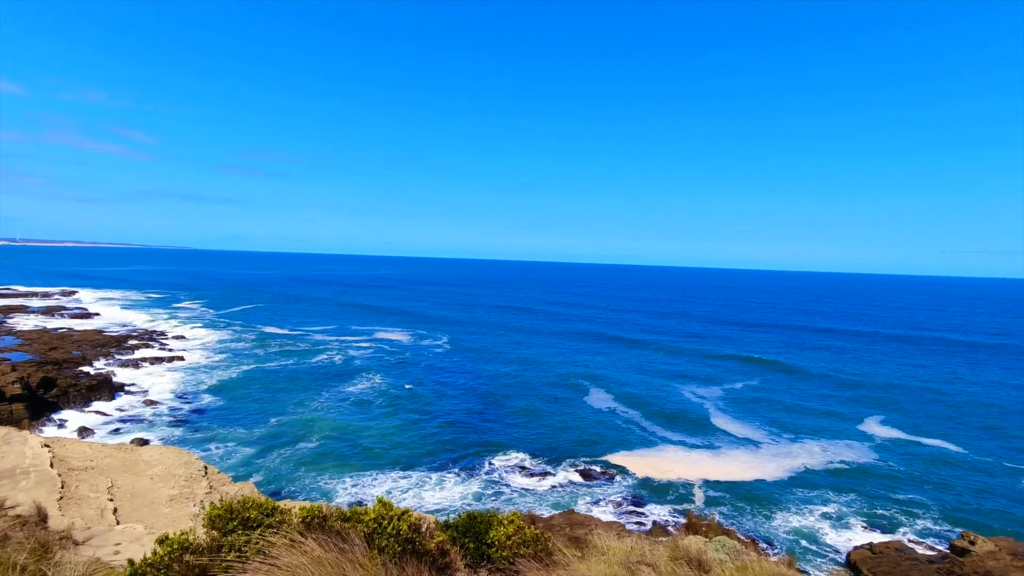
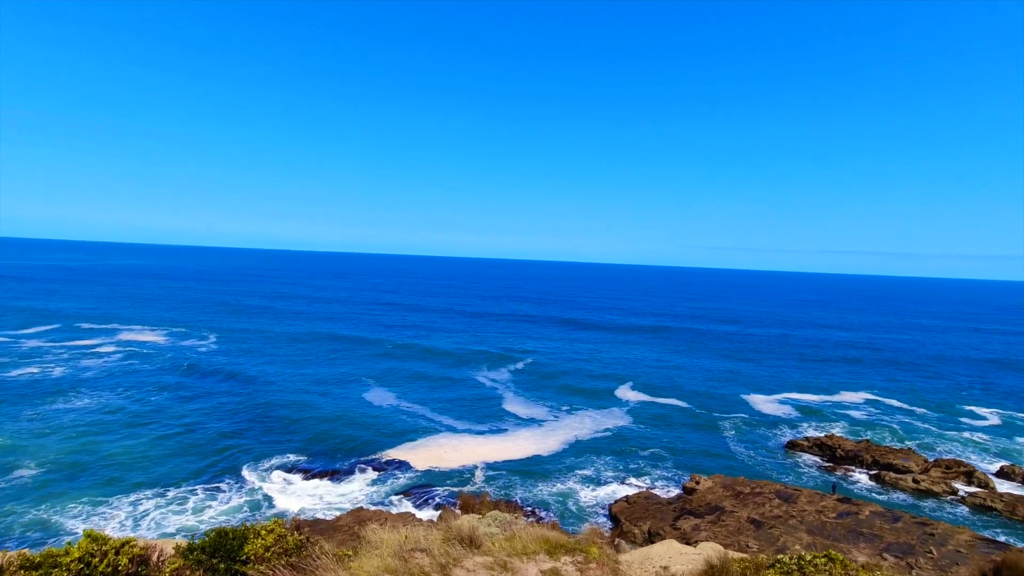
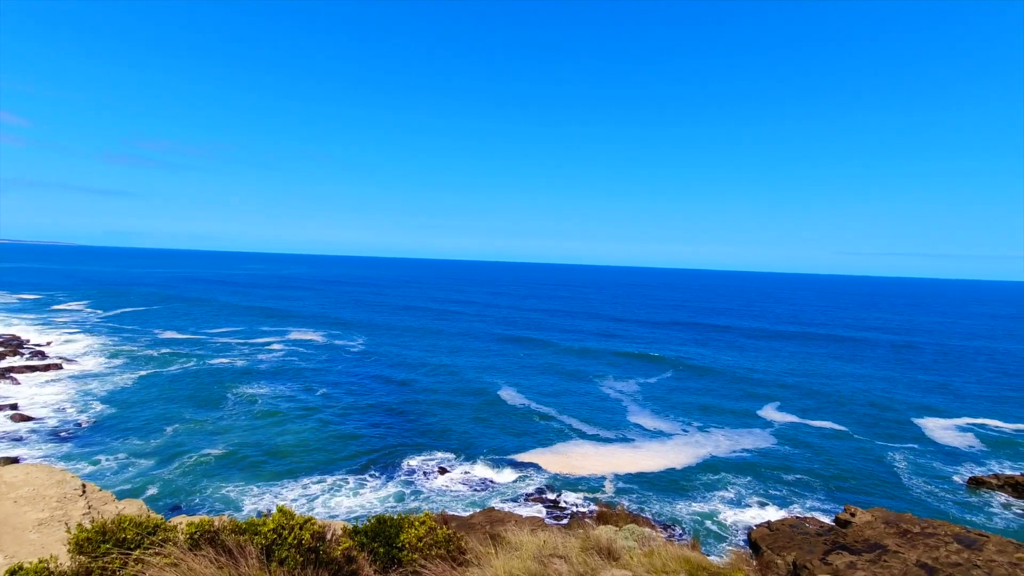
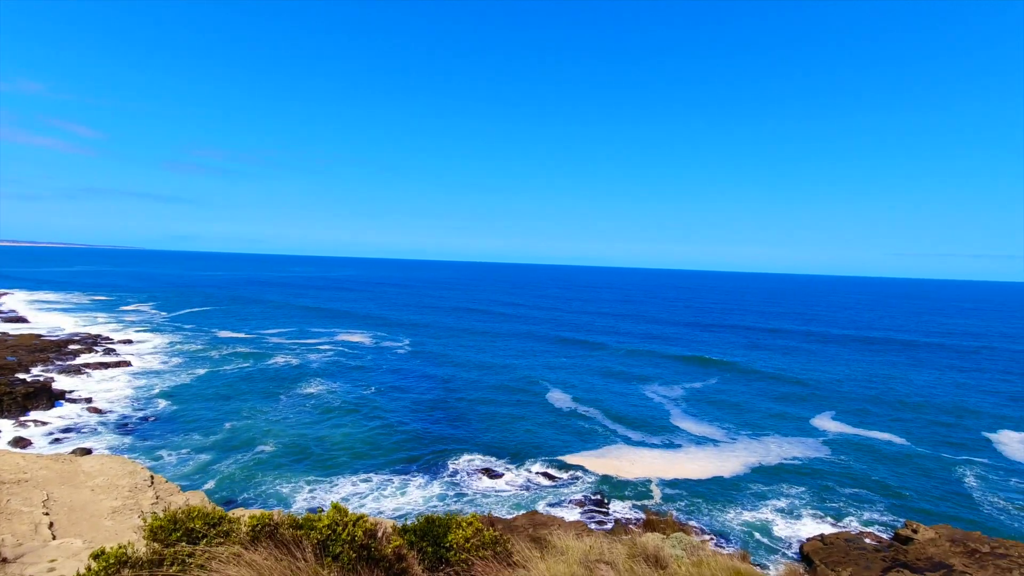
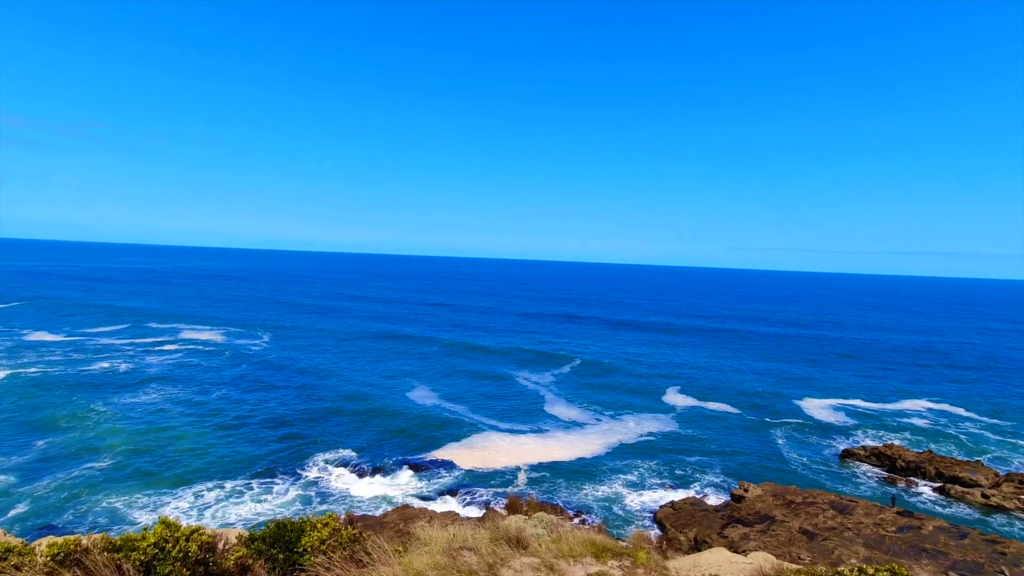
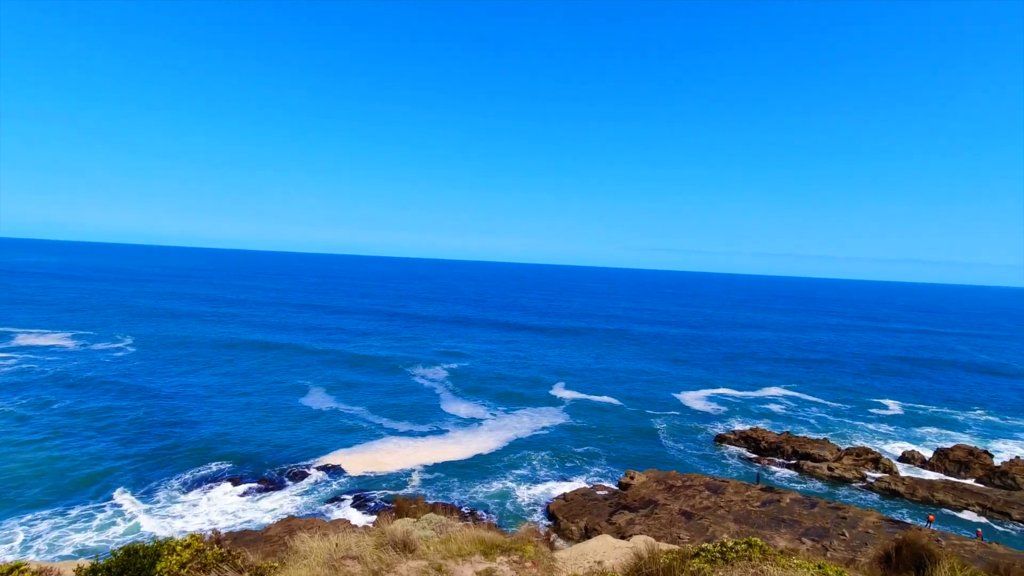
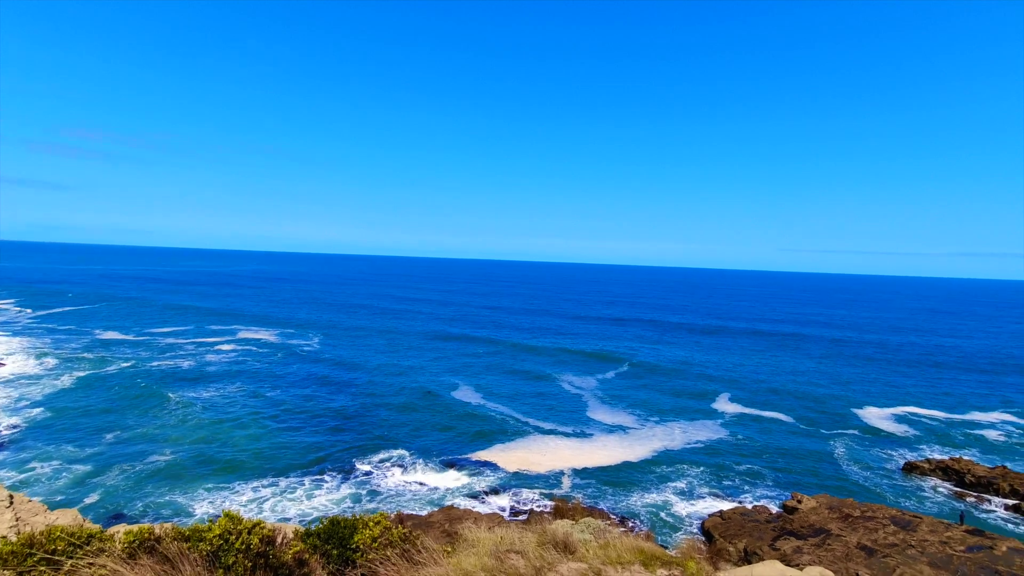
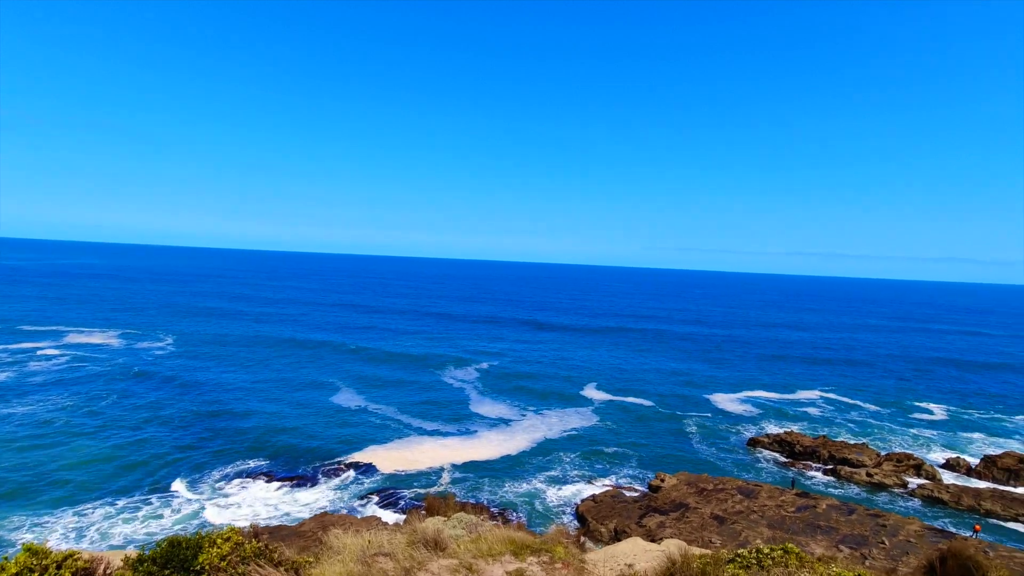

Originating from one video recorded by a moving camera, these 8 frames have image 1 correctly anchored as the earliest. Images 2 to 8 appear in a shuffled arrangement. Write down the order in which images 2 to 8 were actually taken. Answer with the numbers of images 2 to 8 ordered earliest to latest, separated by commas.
4, 3, 7, 5, 2, 8, 6
